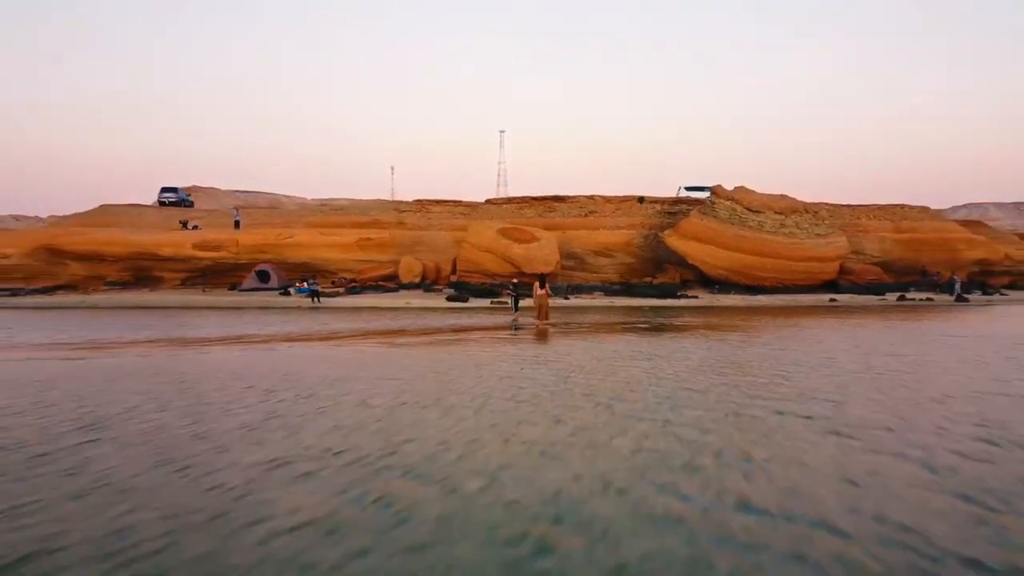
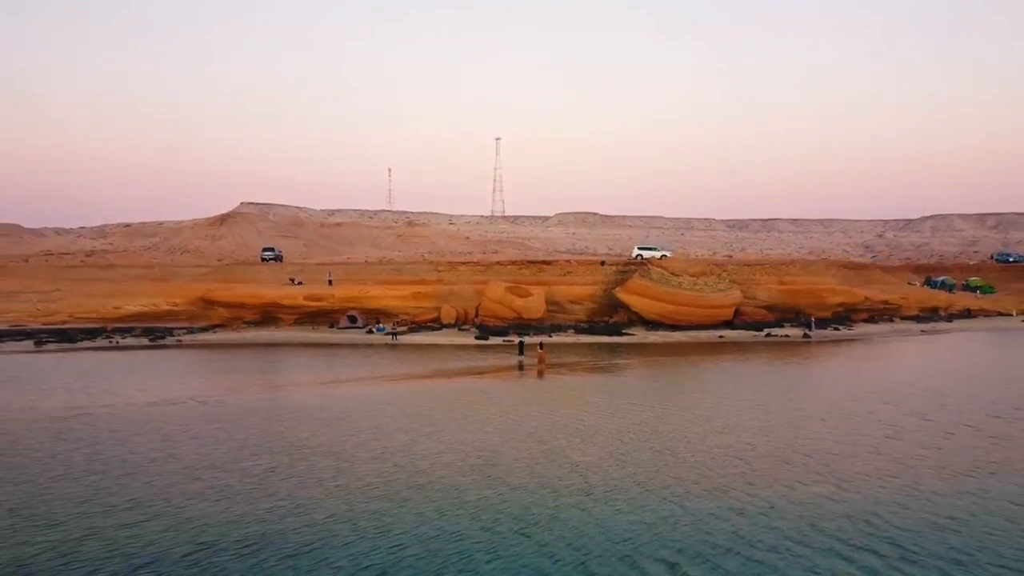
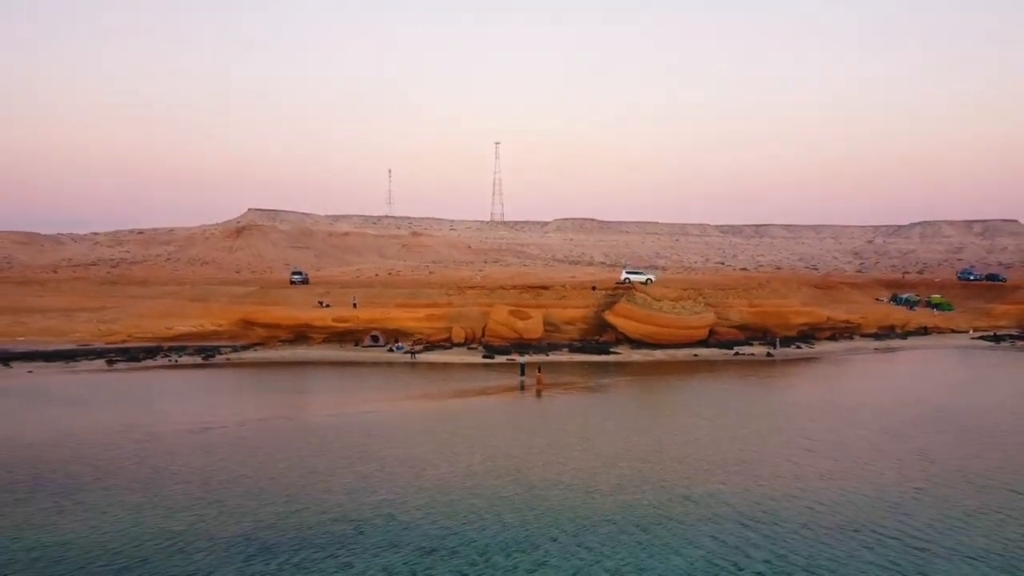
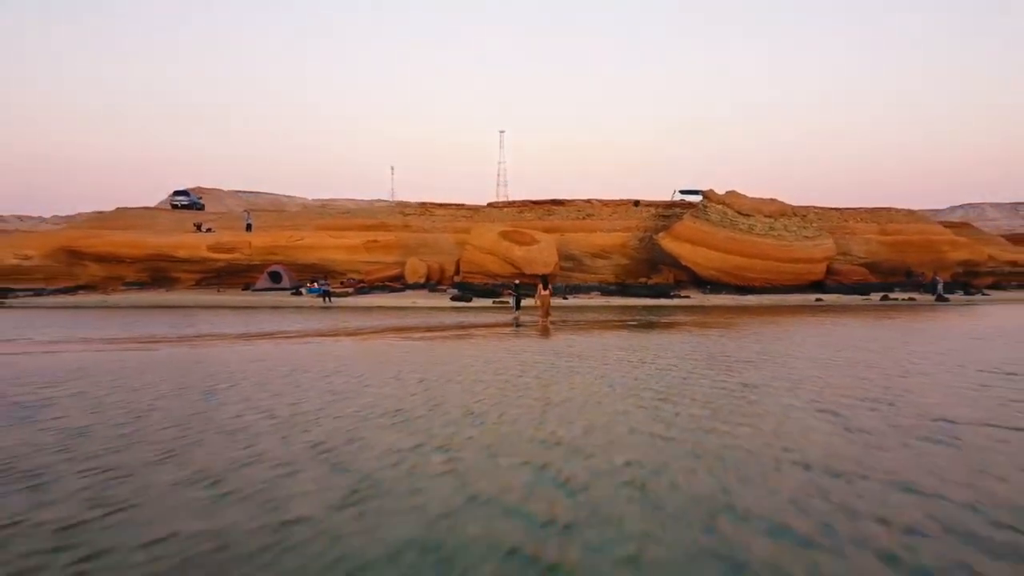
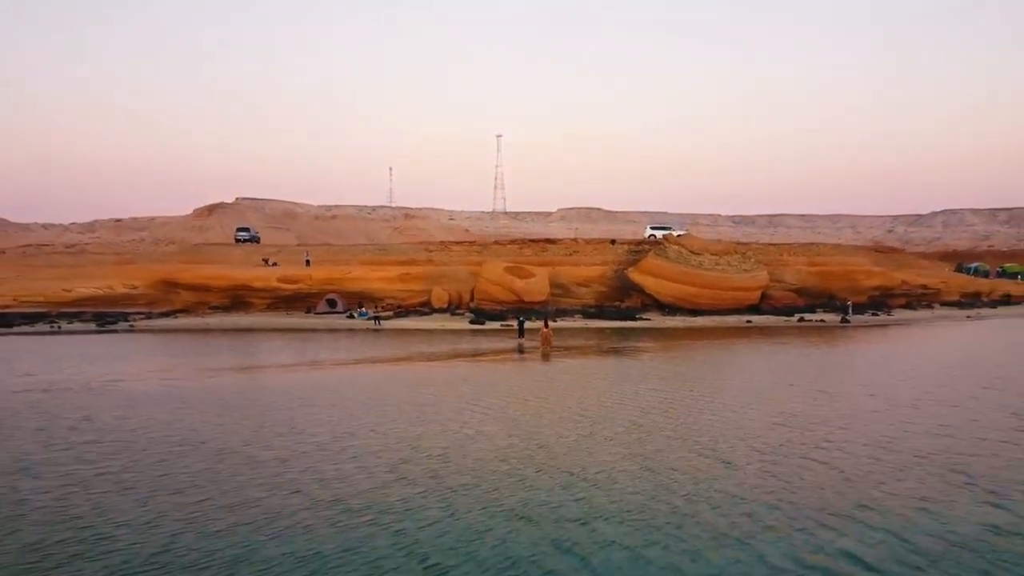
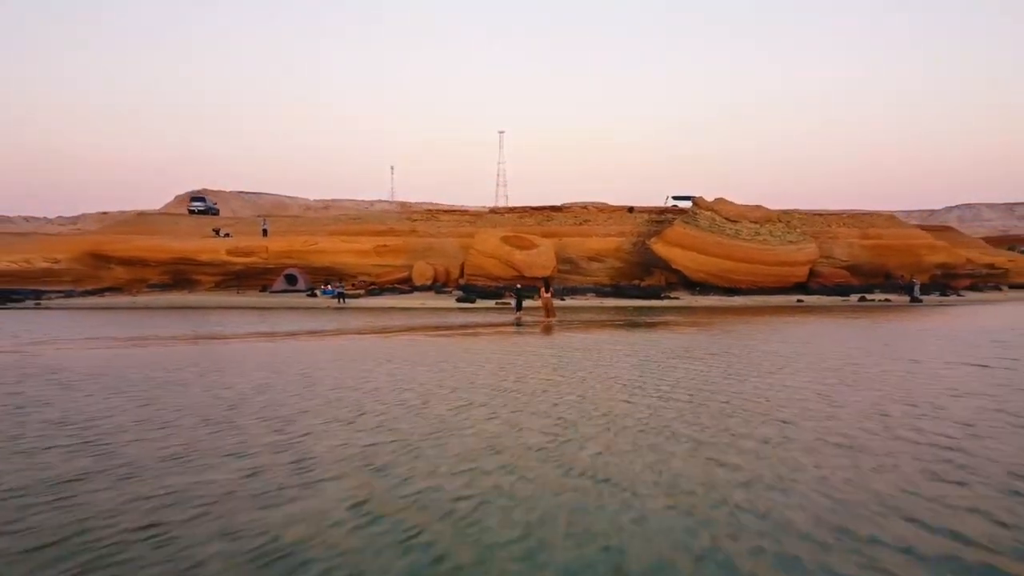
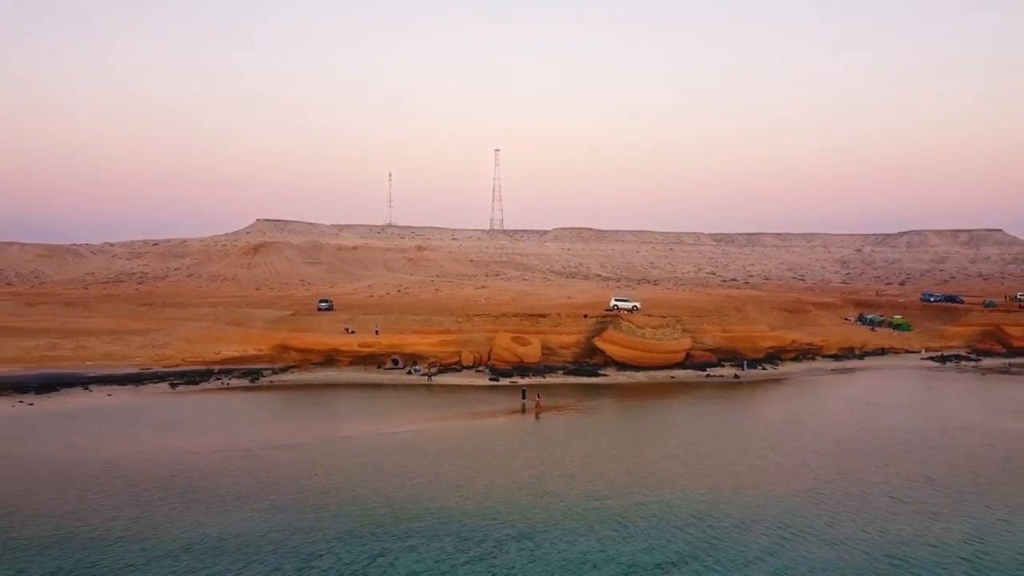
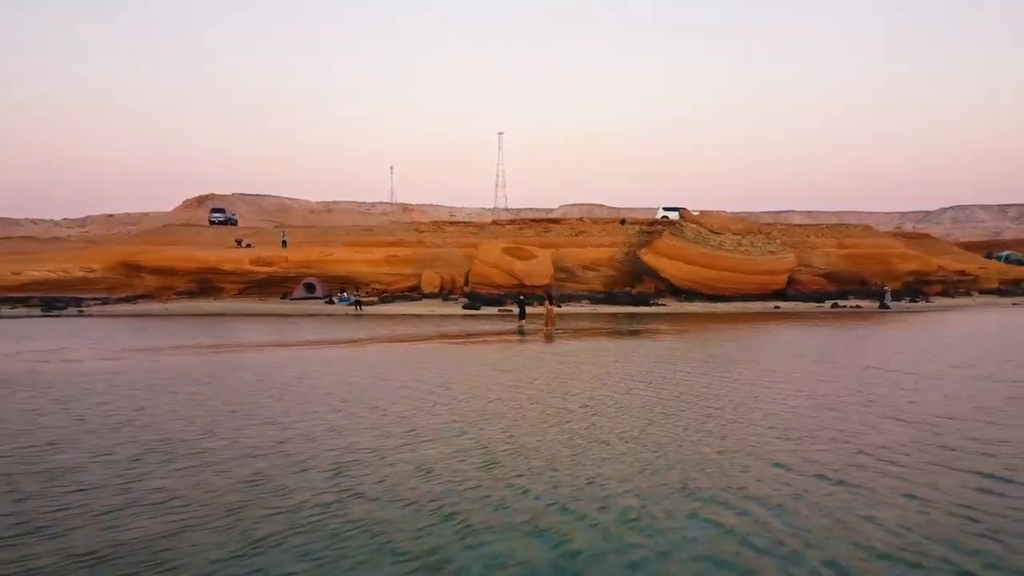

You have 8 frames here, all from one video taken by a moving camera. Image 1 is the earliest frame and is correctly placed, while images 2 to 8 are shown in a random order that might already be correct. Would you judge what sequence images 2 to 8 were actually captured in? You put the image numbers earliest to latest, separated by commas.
4, 6, 8, 5, 2, 3, 7
